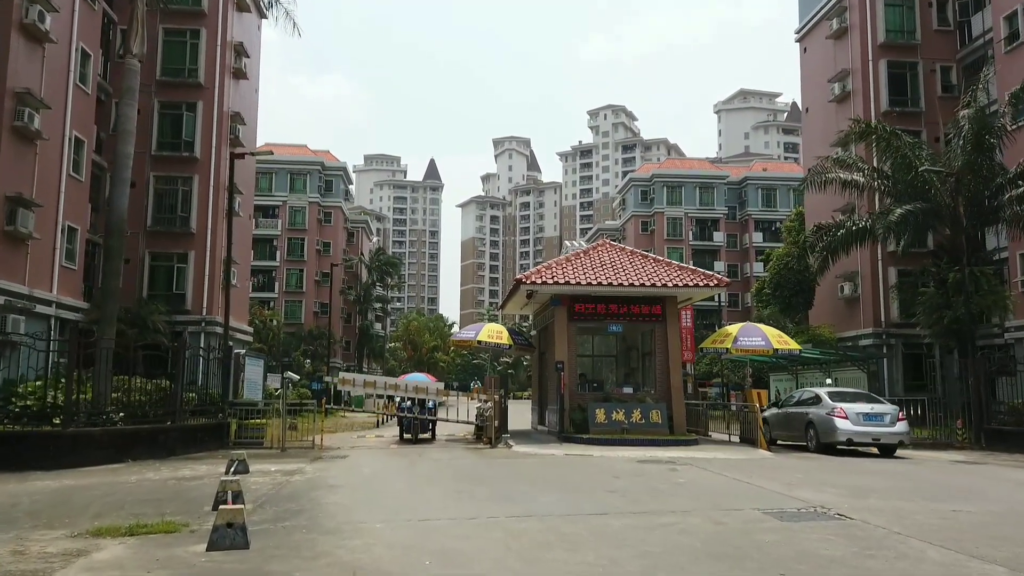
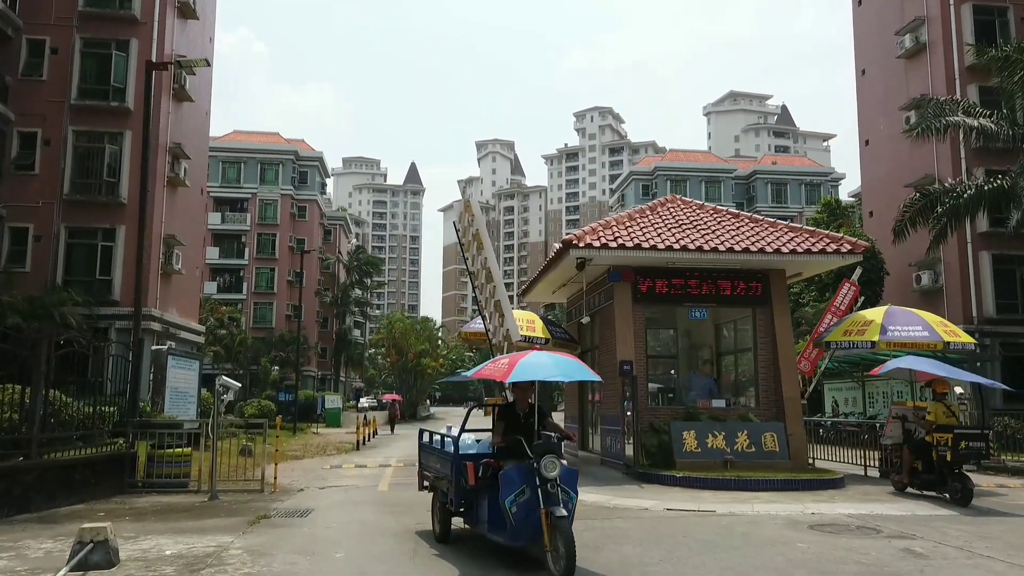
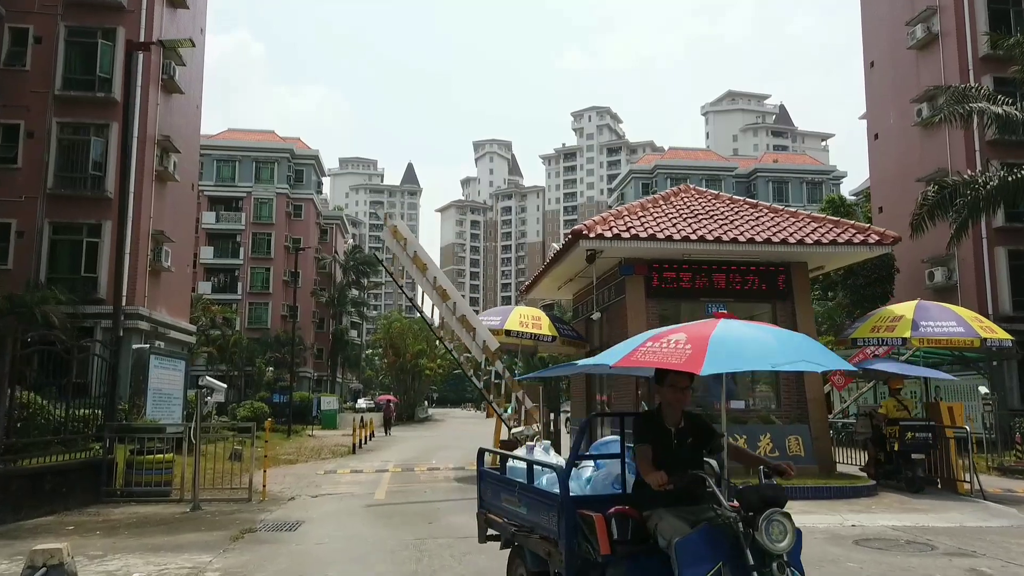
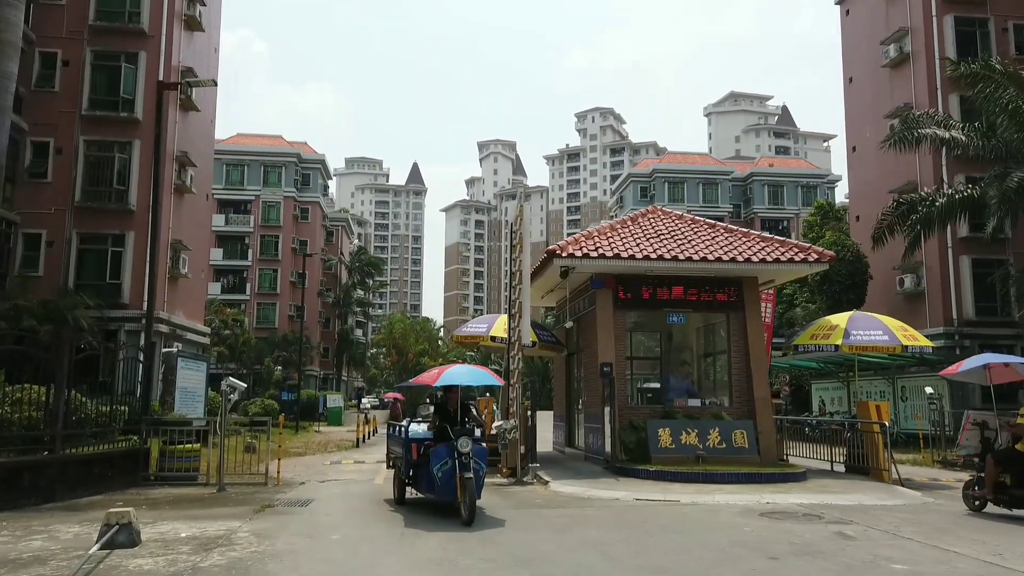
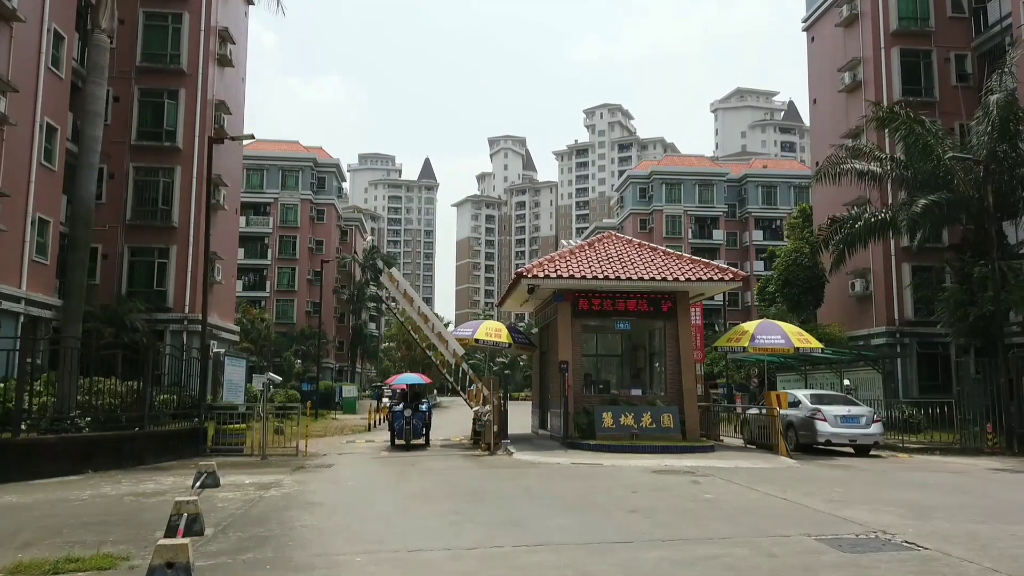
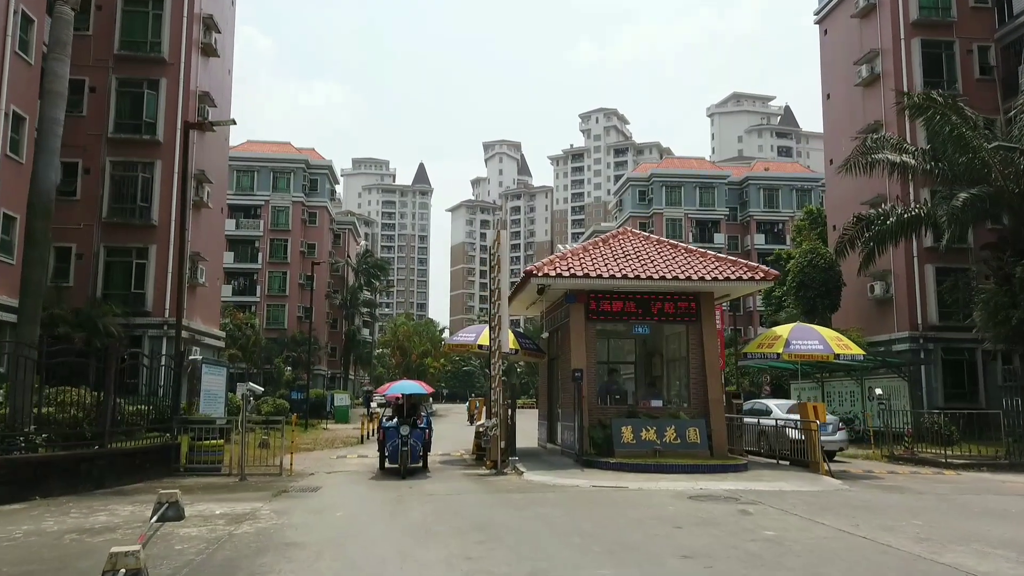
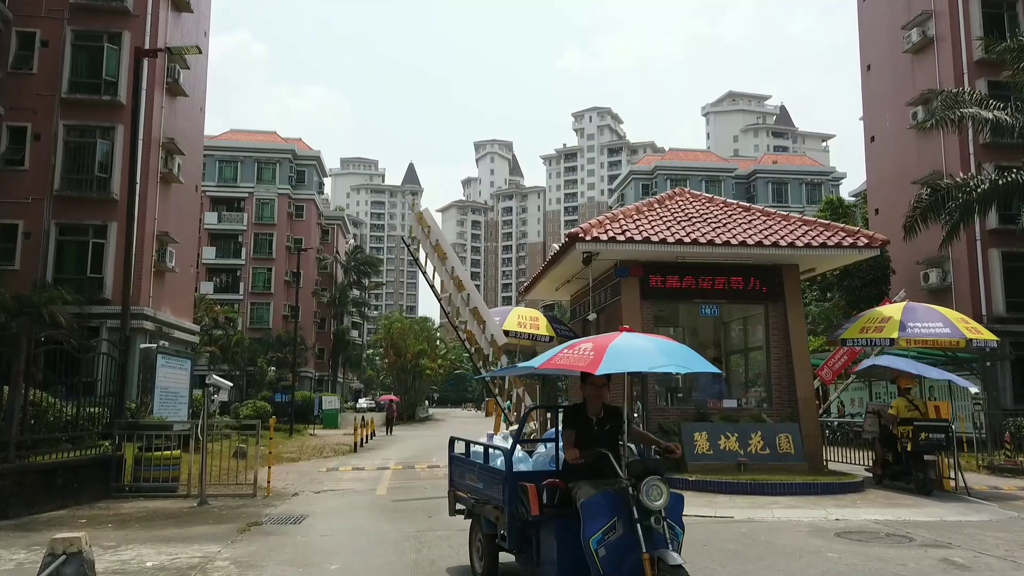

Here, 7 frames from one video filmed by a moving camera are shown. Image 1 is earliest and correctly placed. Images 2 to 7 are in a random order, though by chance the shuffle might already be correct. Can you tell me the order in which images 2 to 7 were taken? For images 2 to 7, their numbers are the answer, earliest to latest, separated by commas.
5, 6, 4, 2, 7, 3
